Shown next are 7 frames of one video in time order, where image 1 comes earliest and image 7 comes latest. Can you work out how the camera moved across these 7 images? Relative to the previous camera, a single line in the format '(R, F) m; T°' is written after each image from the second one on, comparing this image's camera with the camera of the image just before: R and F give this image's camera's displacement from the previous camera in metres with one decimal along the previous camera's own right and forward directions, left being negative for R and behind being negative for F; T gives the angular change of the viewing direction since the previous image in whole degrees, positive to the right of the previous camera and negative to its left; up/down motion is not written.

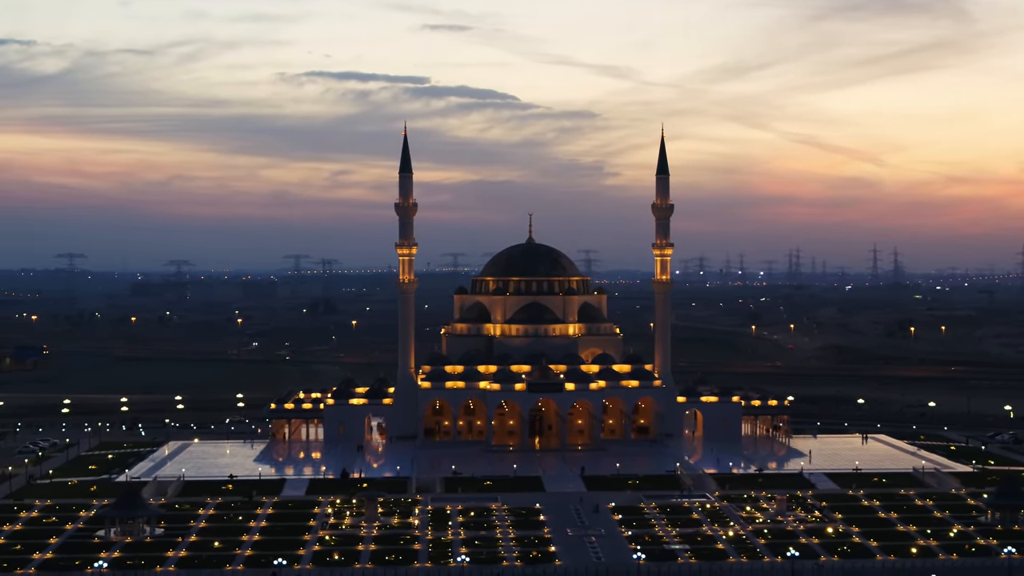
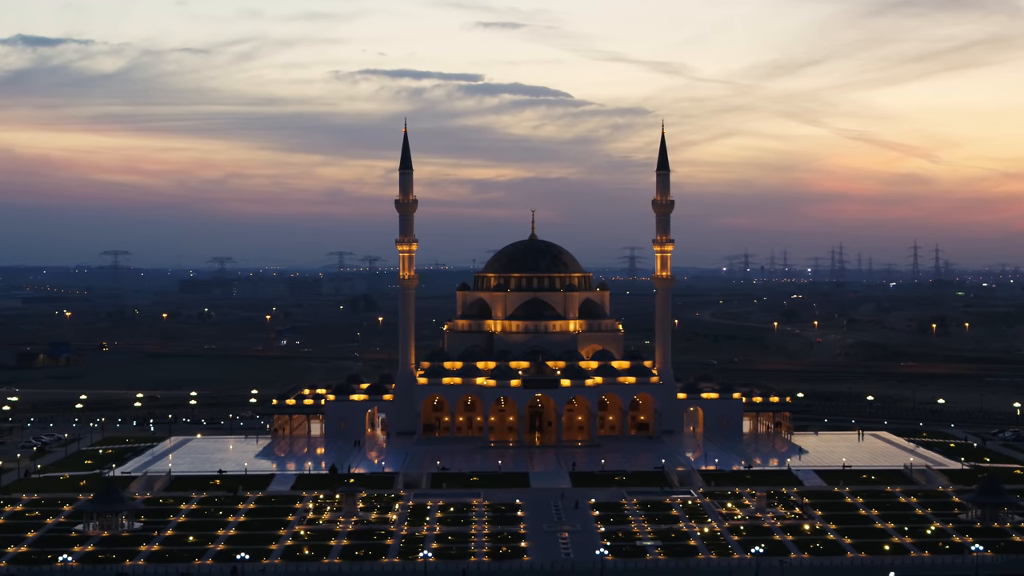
(+1.3, 0.0) m; -1°
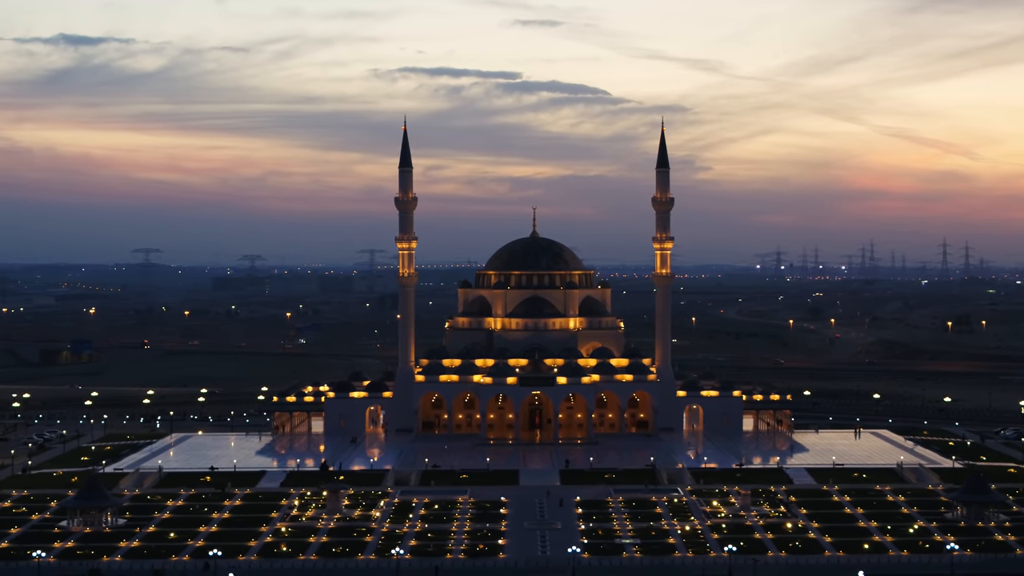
(+0.9, 0.0) m; -1°
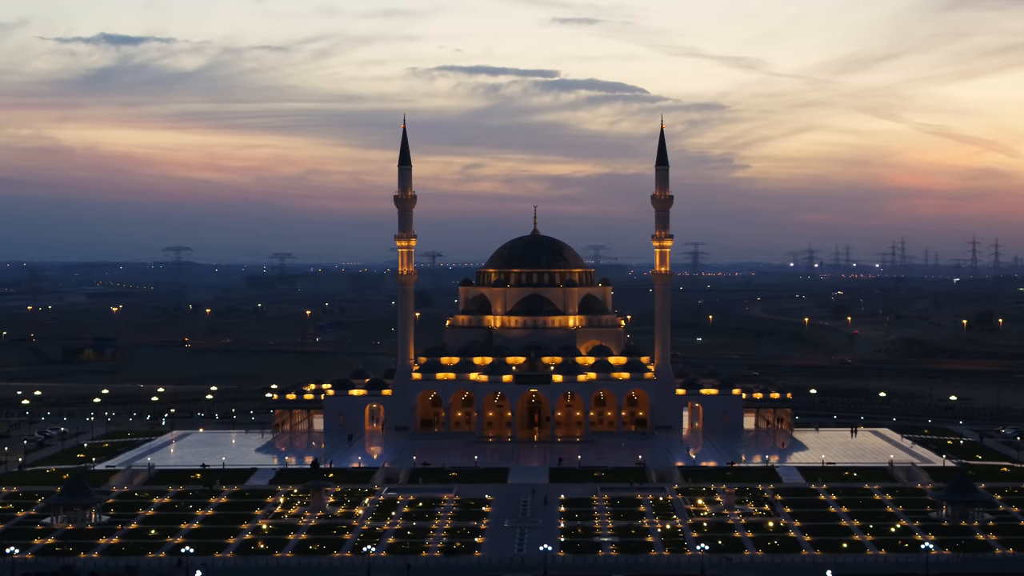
(+0.9, 0.0) m; -1°
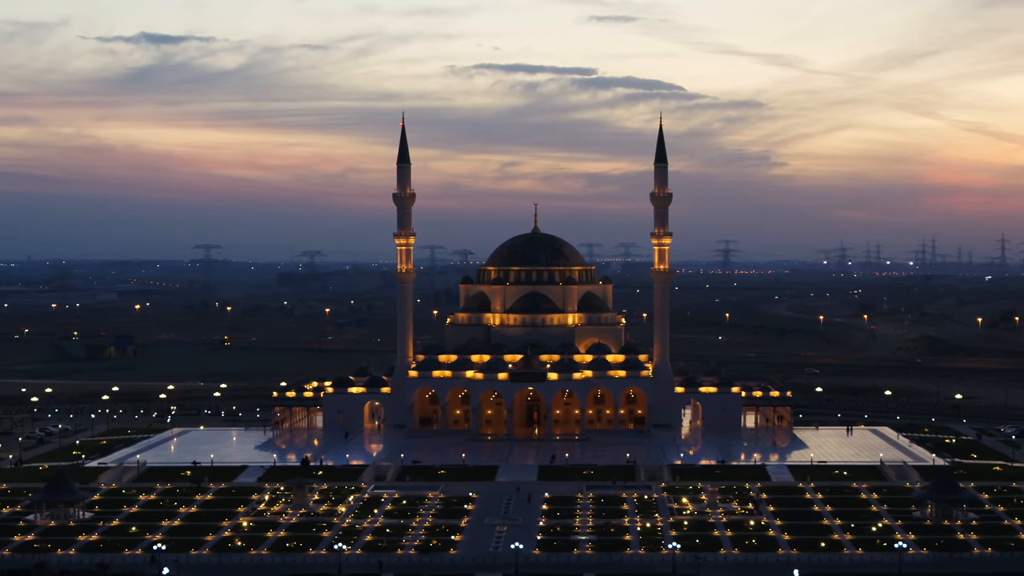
(+0.9, 0.0) m; -1°
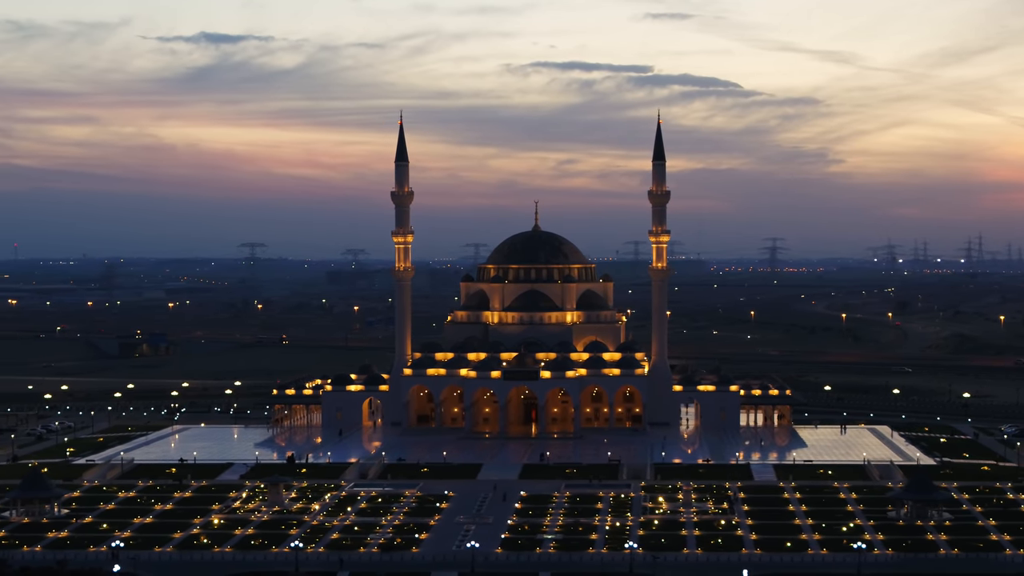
(+1.4, +0.1) m; -1°
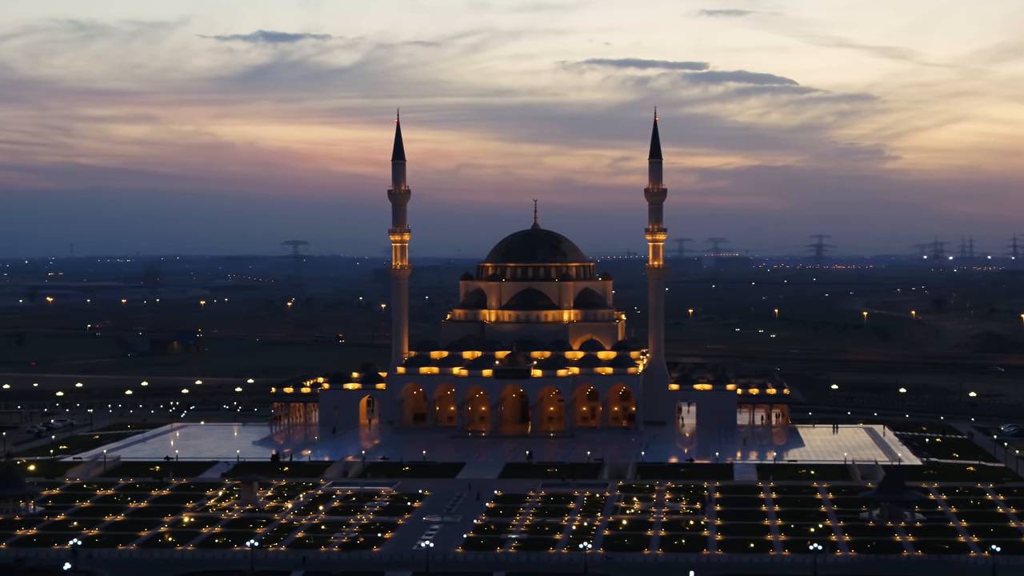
(+1.4, +0.1) m; -1°
